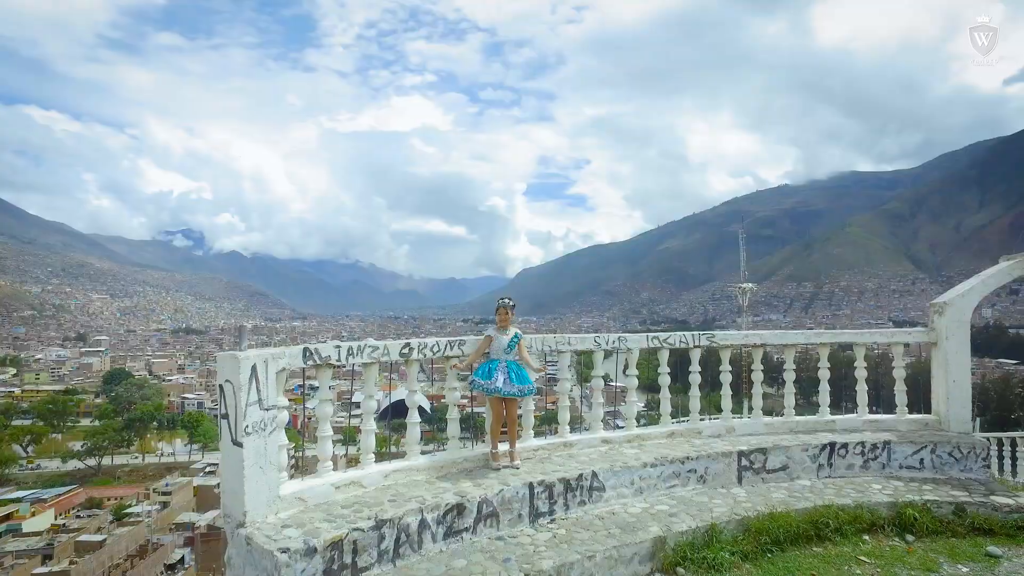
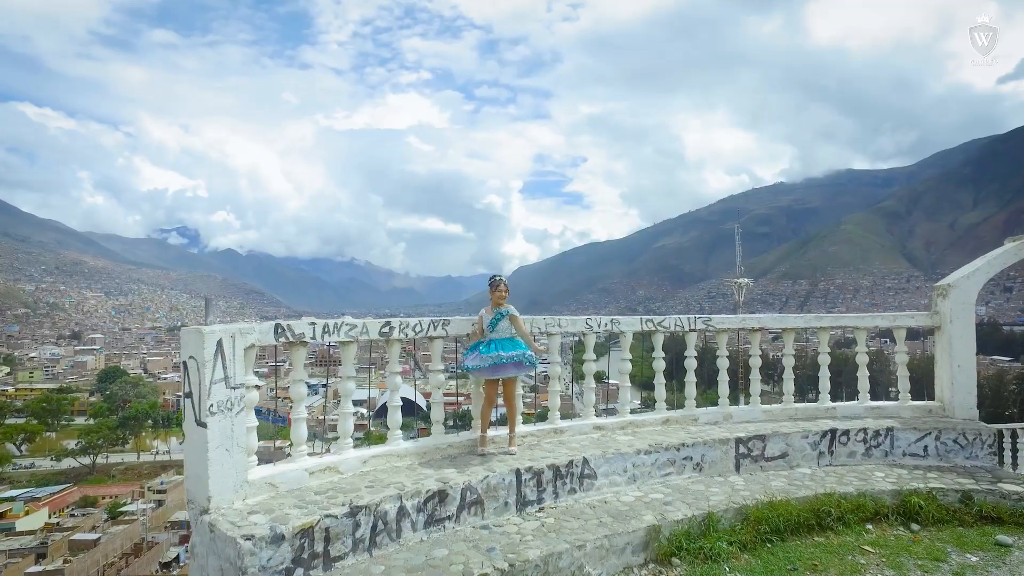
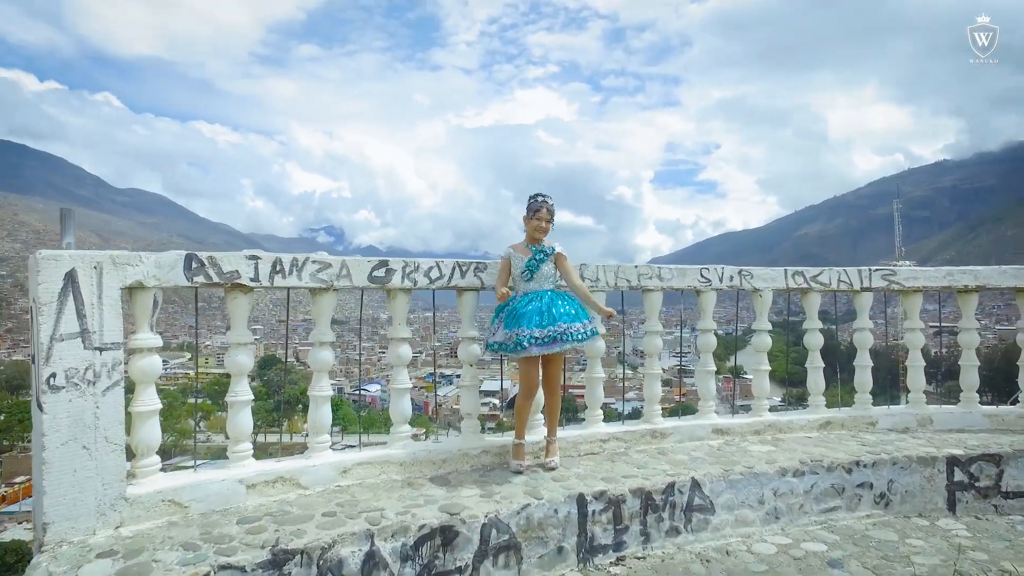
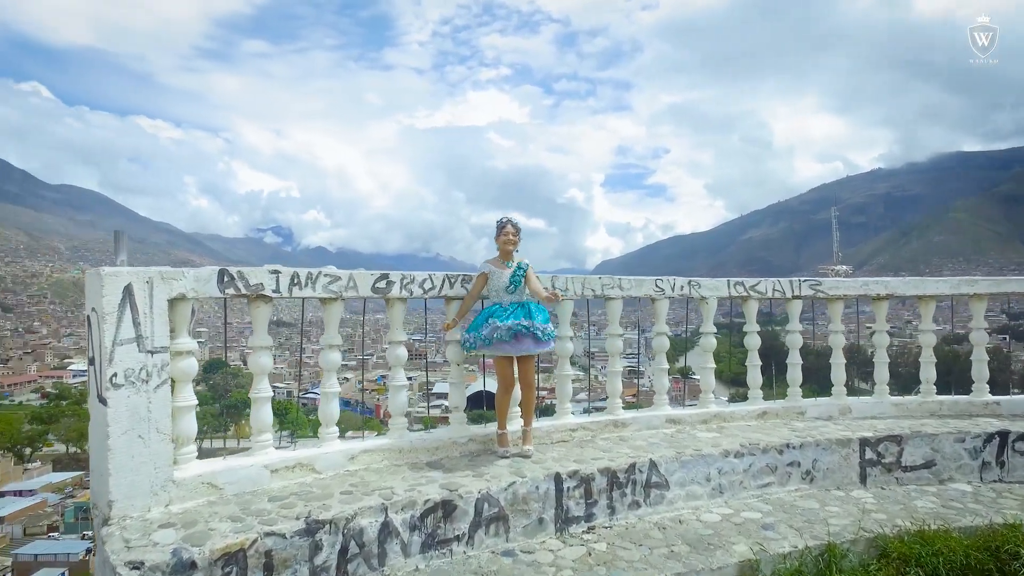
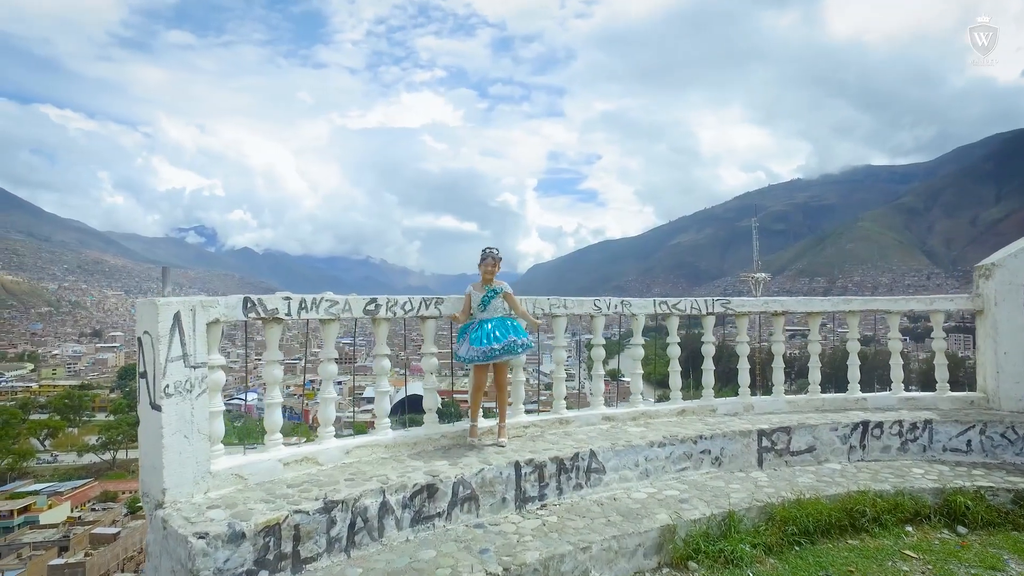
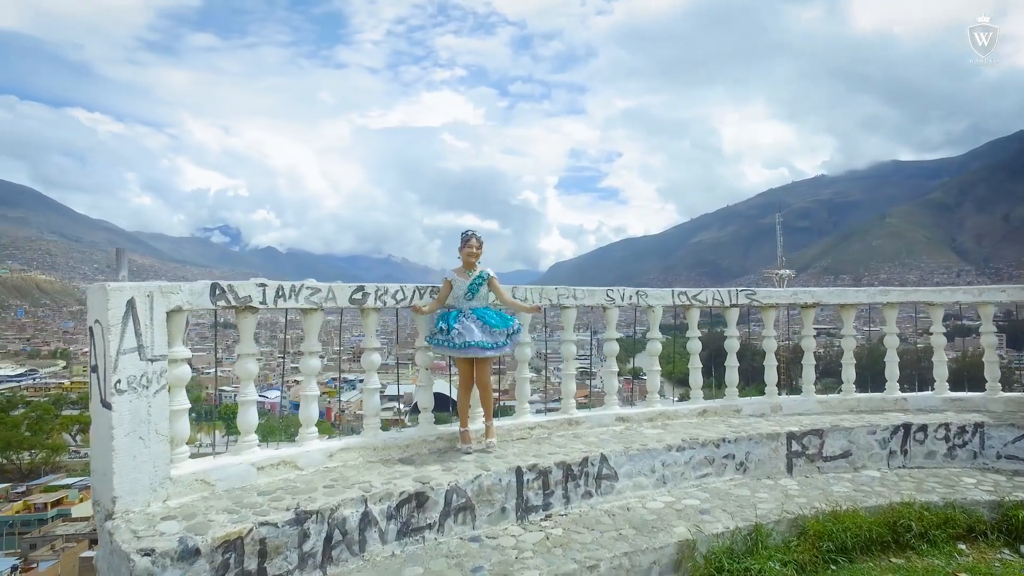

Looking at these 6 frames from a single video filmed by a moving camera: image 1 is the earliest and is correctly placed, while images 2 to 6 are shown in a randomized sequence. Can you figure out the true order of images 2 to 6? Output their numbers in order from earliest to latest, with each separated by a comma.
2, 5, 6, 4, 3
